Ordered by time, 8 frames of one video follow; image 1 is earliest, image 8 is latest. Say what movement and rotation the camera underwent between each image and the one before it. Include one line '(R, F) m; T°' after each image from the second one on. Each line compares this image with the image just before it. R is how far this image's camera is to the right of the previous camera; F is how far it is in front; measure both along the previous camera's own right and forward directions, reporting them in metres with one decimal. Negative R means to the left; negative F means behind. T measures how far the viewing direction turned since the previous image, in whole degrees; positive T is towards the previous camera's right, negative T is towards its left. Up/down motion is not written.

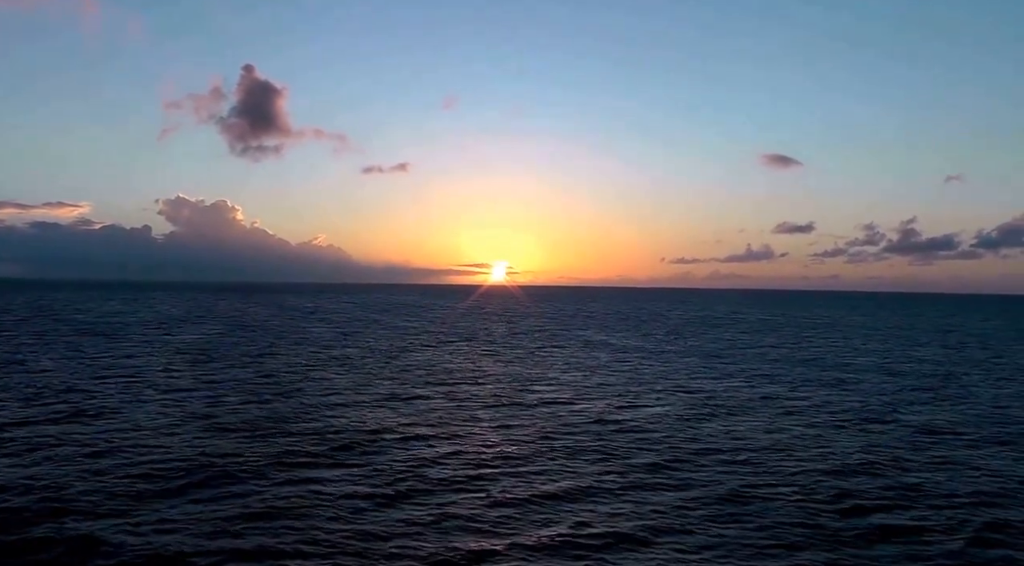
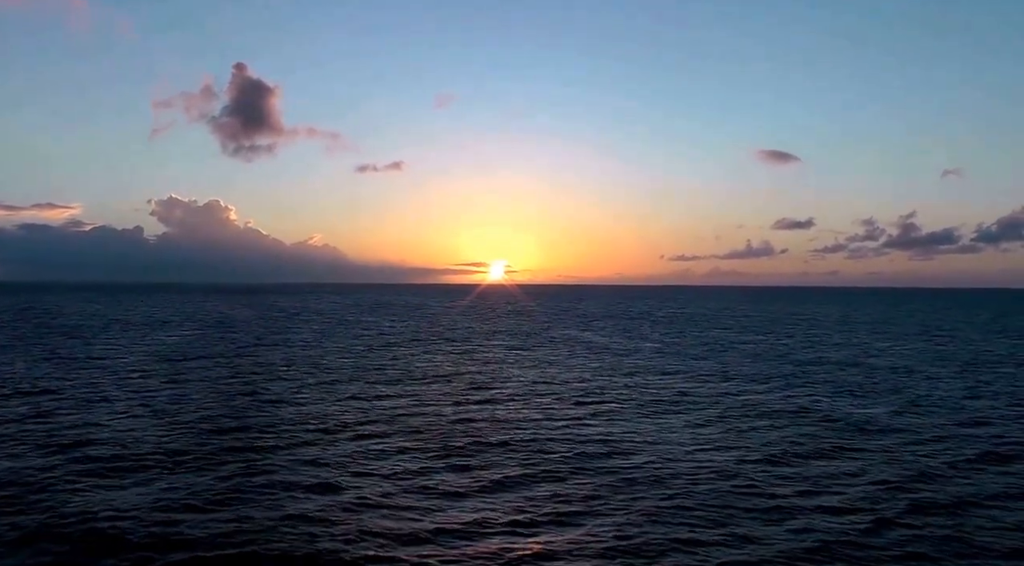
(-0.3, +1.5) m; 0°
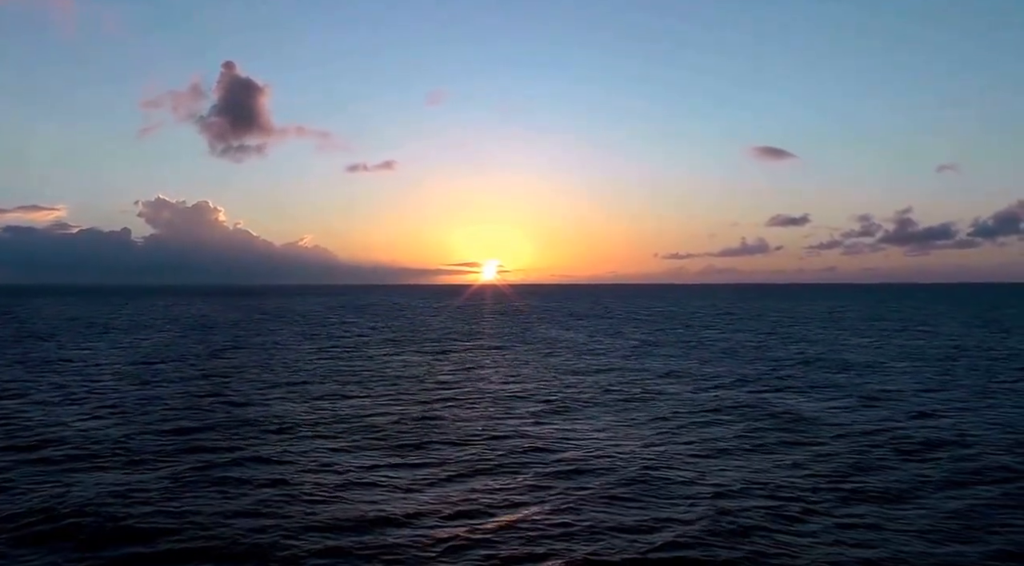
(+2.1, +1.6) m; 0°
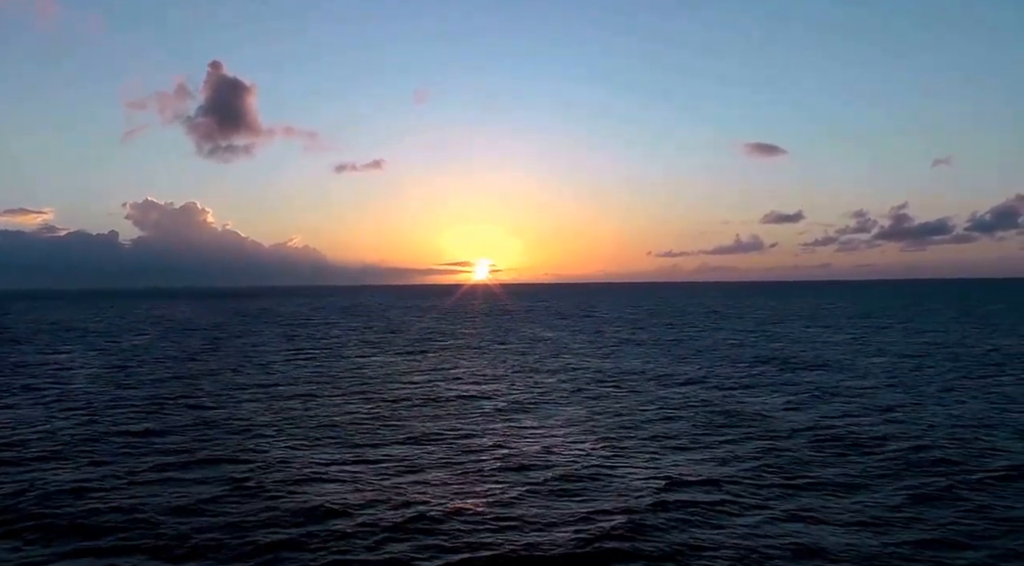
(+2.0, +1.5) m; 0°
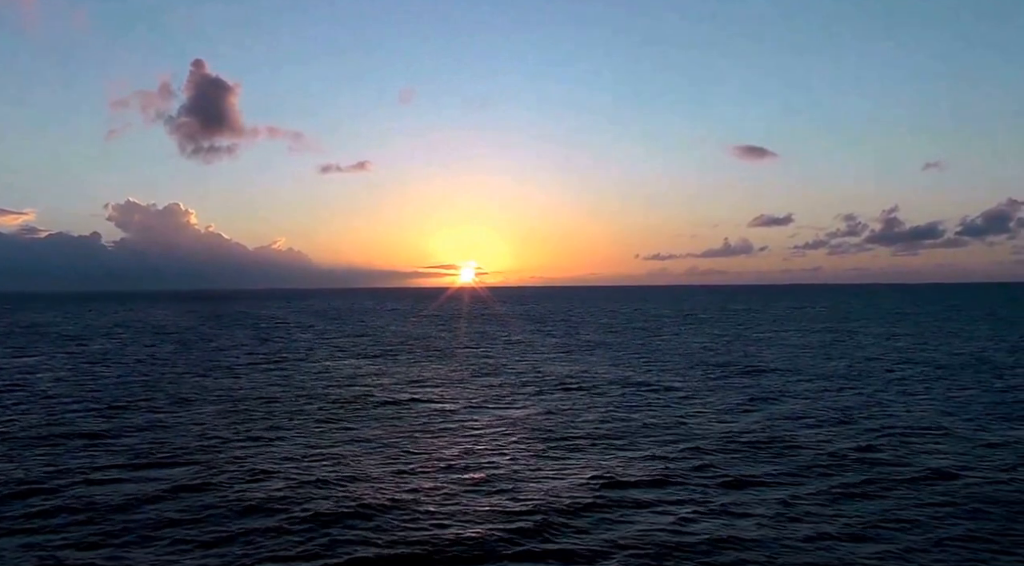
(+2.5, +1.6) m; 0°
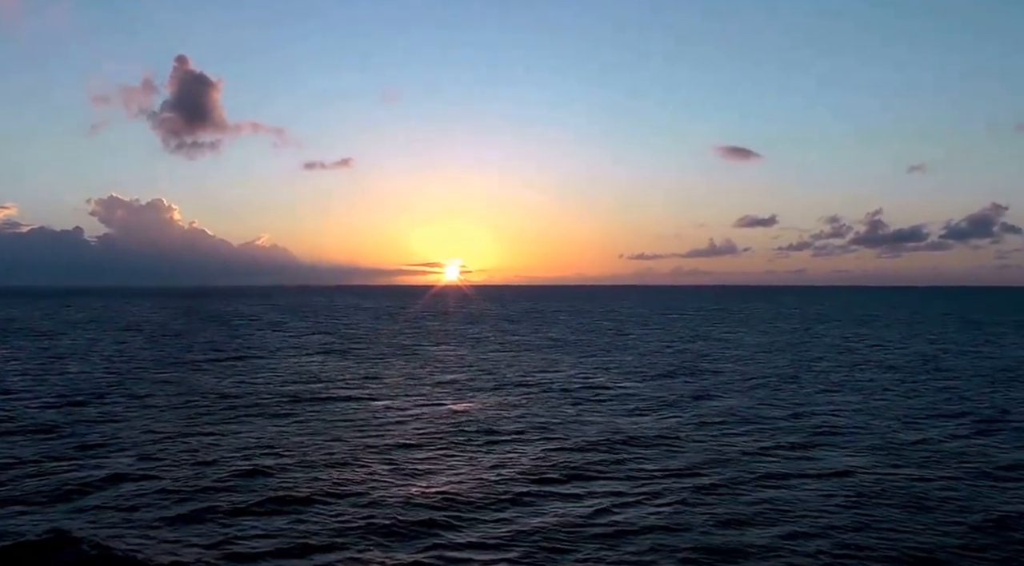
(+2.4, +0.2) m; 0°
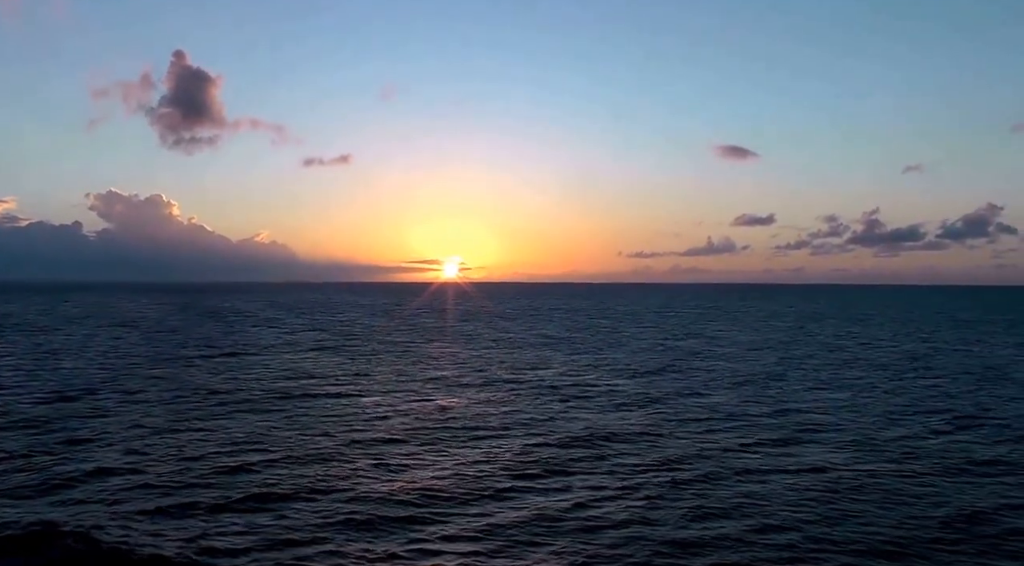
(-3.2, -0.5) m; +1°
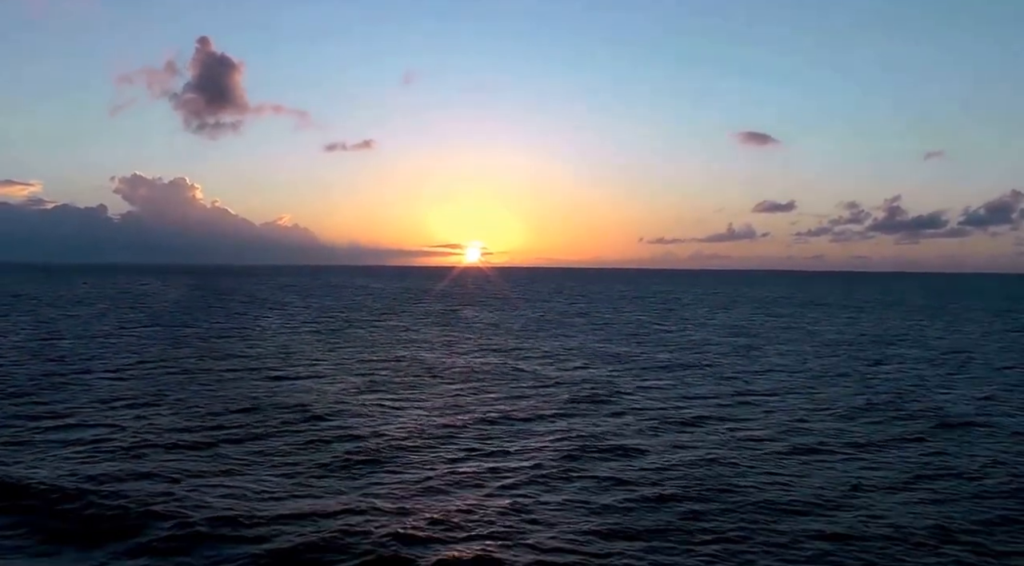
(+1.8, -0.7) m; -2°
